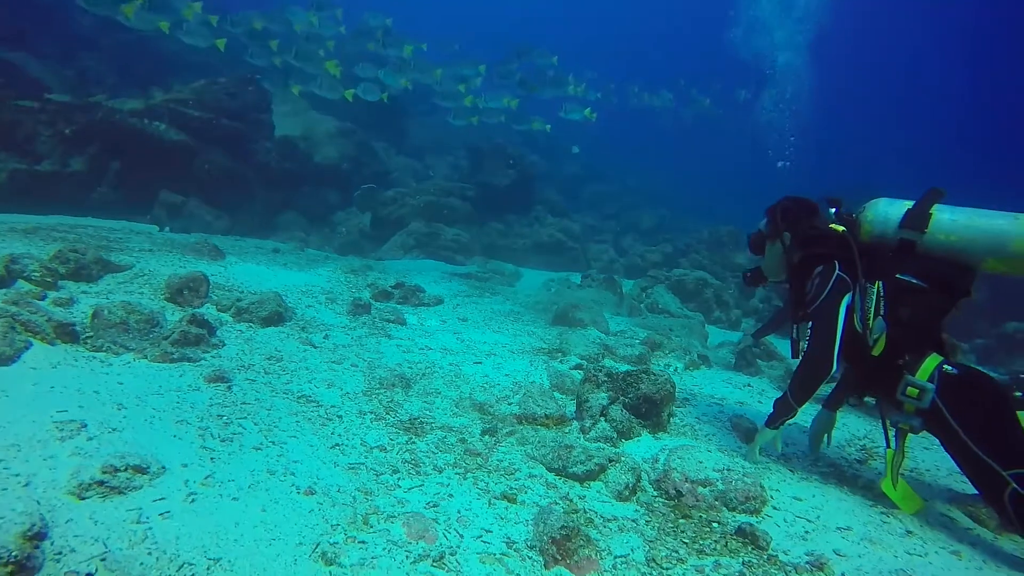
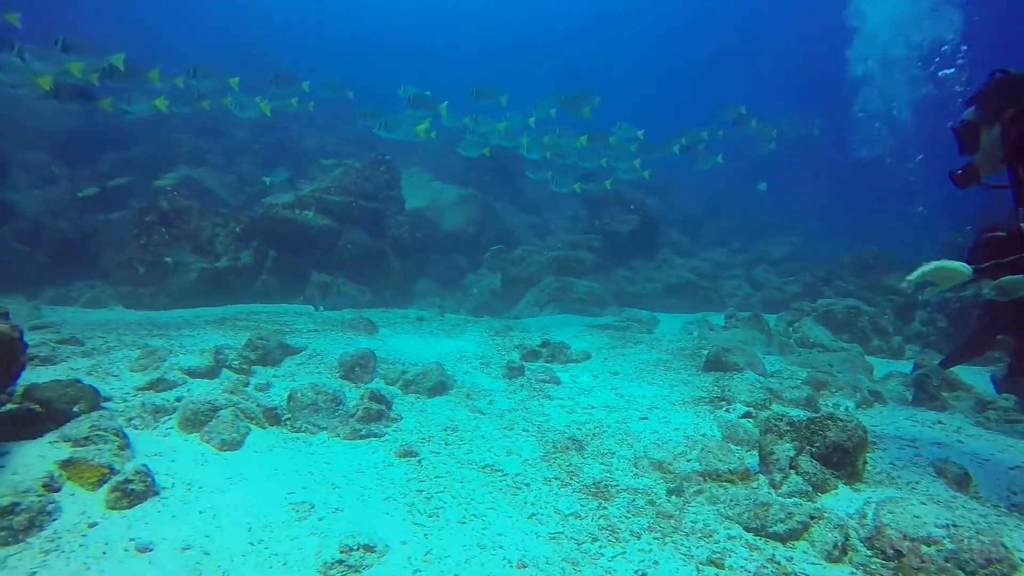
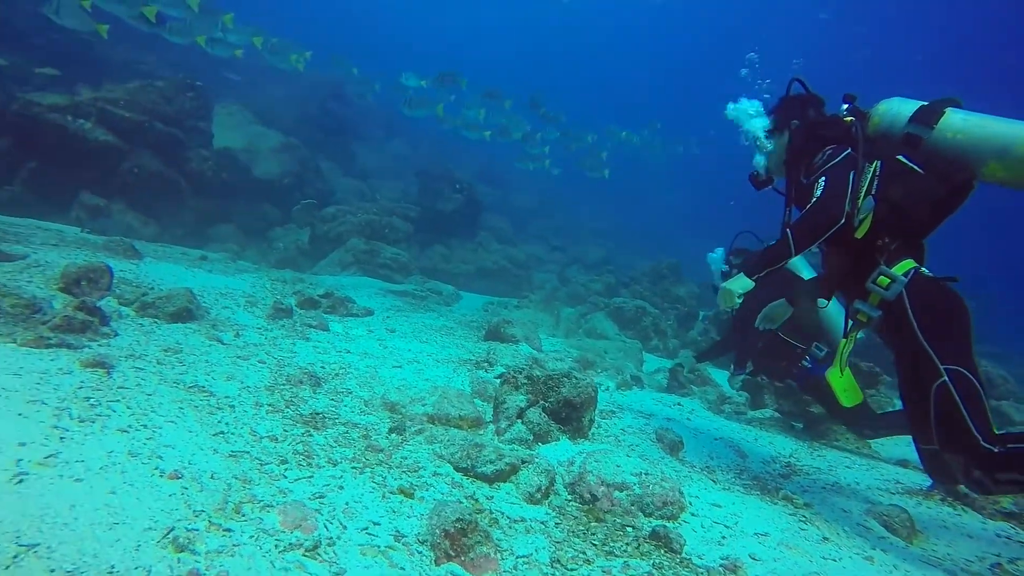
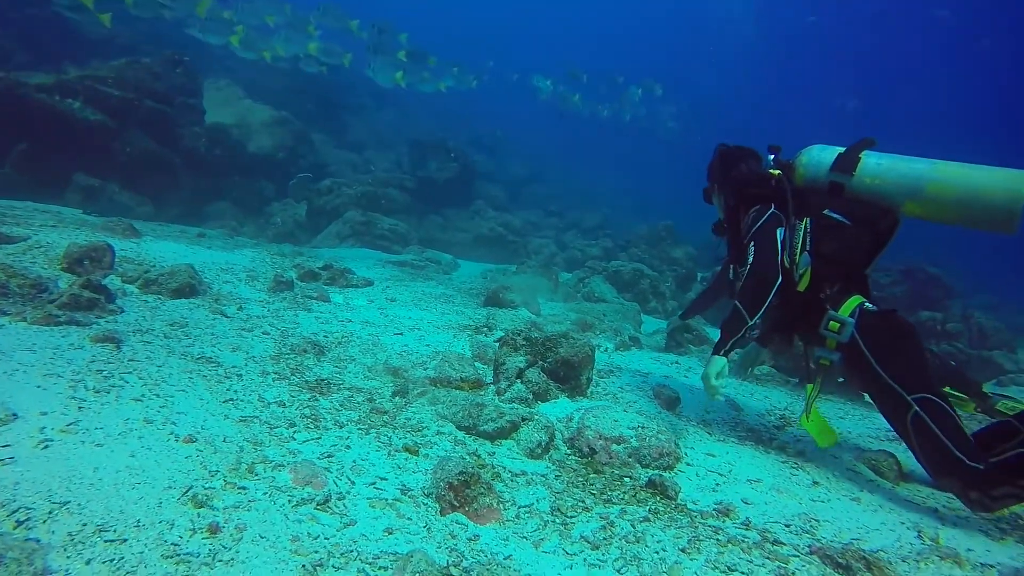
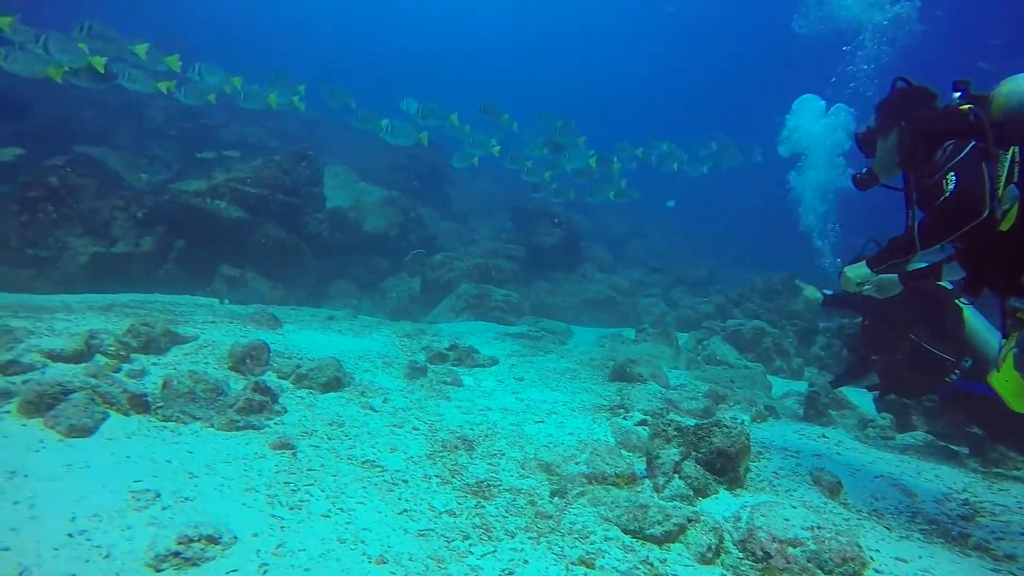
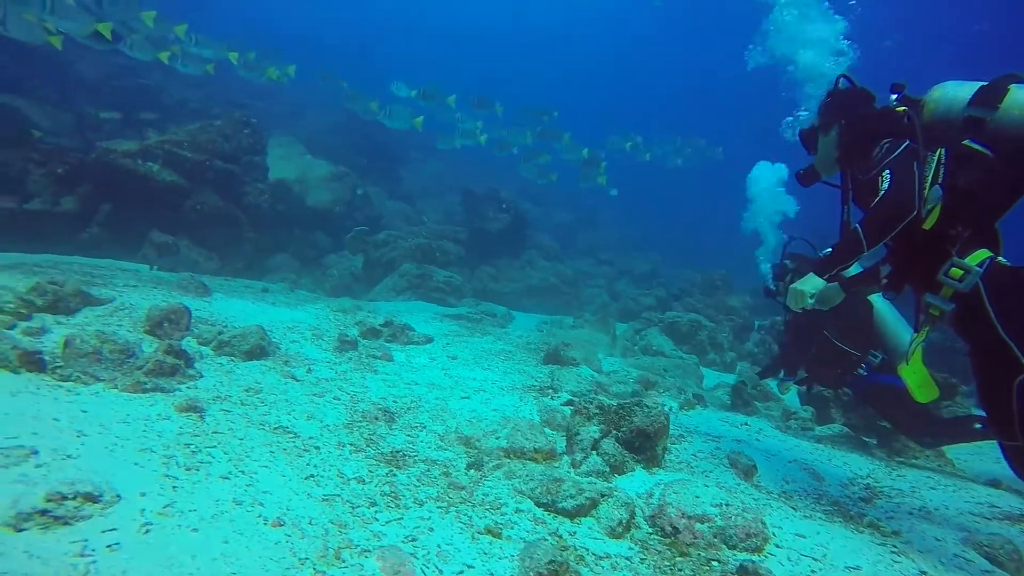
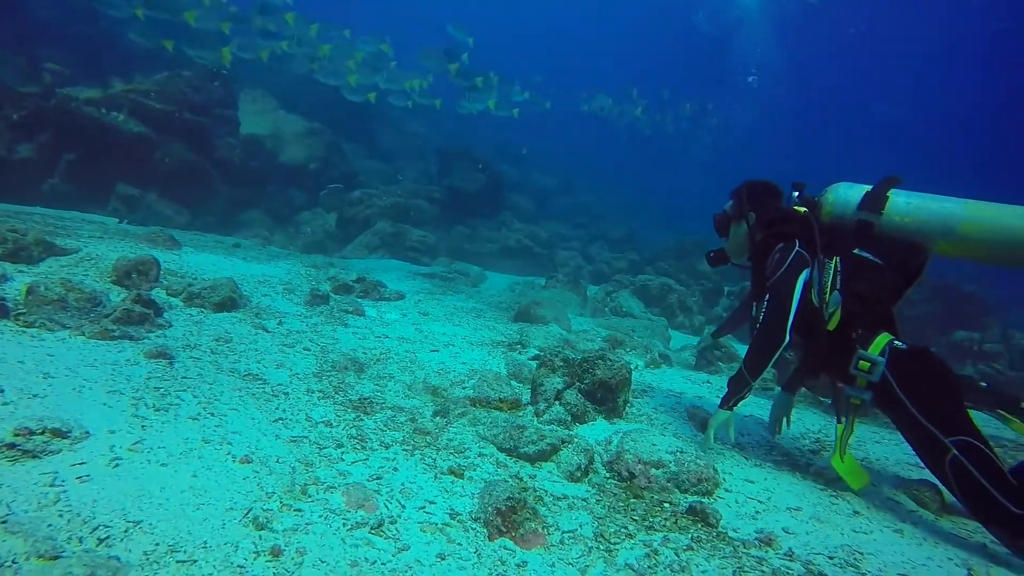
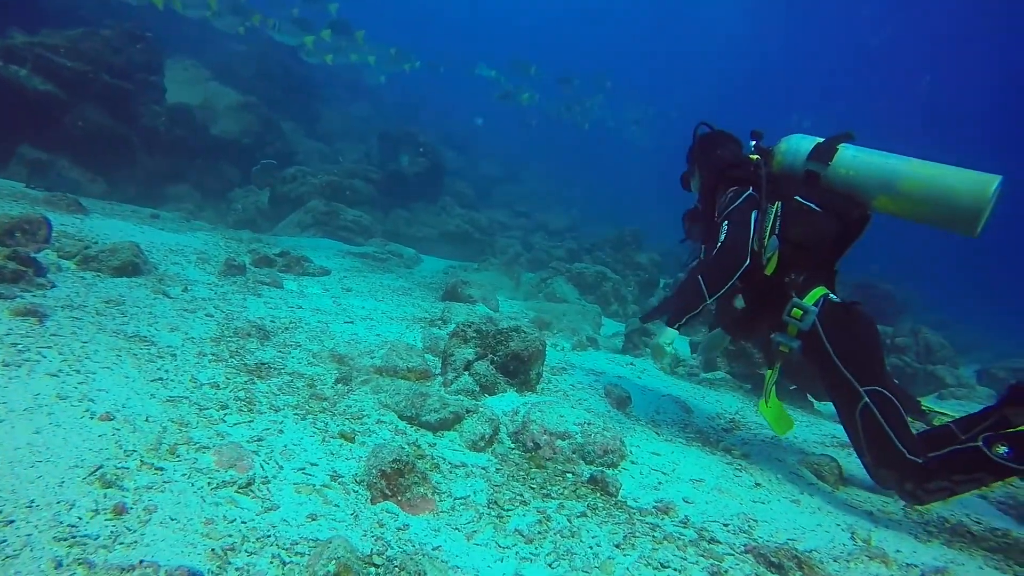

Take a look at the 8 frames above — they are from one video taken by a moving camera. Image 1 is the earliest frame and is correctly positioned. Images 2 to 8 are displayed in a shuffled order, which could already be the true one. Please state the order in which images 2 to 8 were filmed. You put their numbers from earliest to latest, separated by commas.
7, 4, 8, 3, 6, 5, 2
